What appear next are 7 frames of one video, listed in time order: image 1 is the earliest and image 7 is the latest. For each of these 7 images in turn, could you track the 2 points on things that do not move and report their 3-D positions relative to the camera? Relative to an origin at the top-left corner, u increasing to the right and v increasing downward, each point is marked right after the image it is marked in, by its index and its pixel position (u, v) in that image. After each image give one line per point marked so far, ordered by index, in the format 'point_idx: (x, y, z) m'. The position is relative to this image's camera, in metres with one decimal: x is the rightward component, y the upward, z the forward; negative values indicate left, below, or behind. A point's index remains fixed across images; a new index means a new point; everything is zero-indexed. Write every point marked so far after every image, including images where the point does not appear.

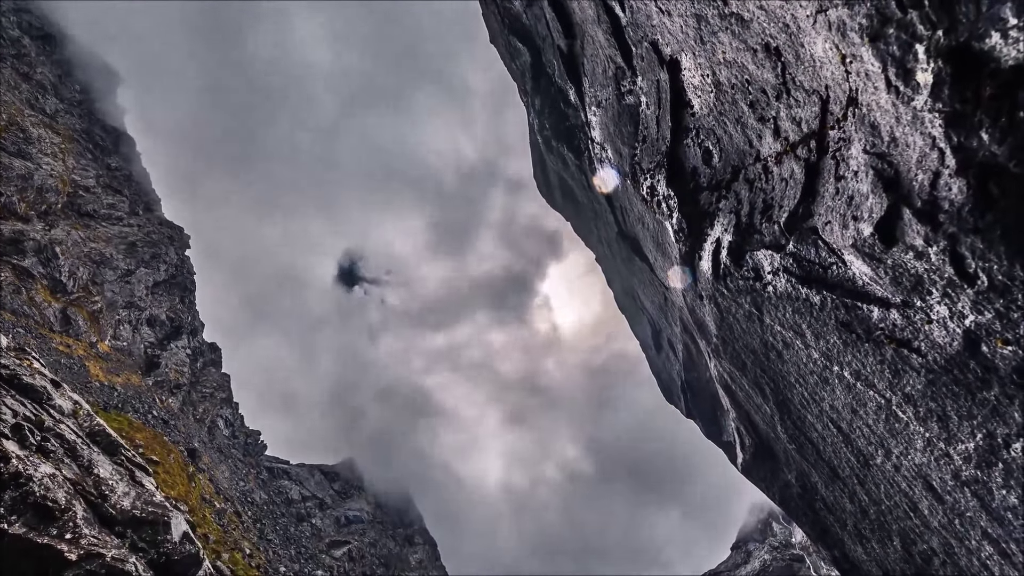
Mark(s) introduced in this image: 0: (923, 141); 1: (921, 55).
0: (+15.6, +5.7, +18.6) m
1: (+14.9, +8.5, +17.7) m
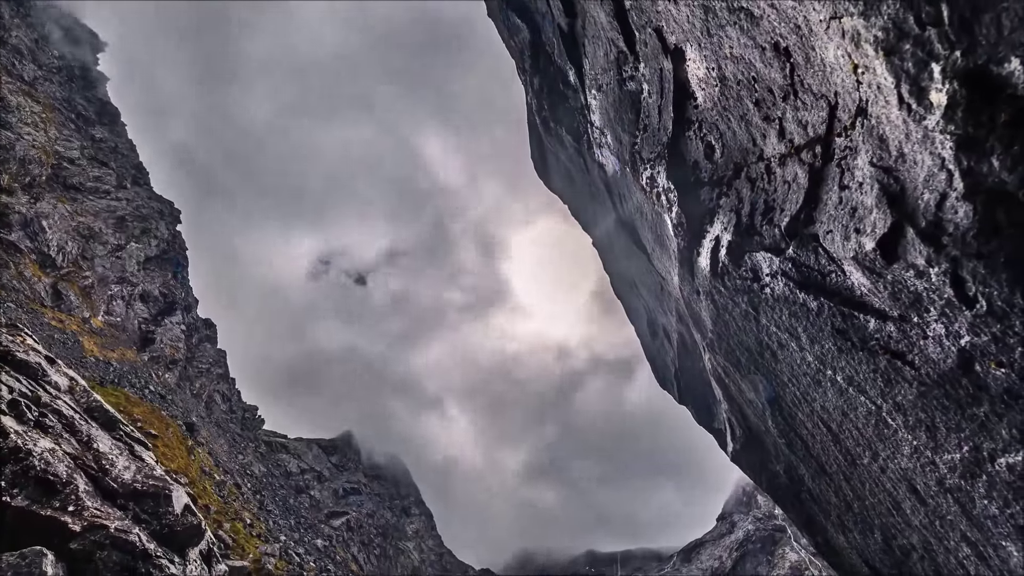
0: (+15.8, +4.8, +18.4) m
1: (+15.1, +7.6, +17.3) m
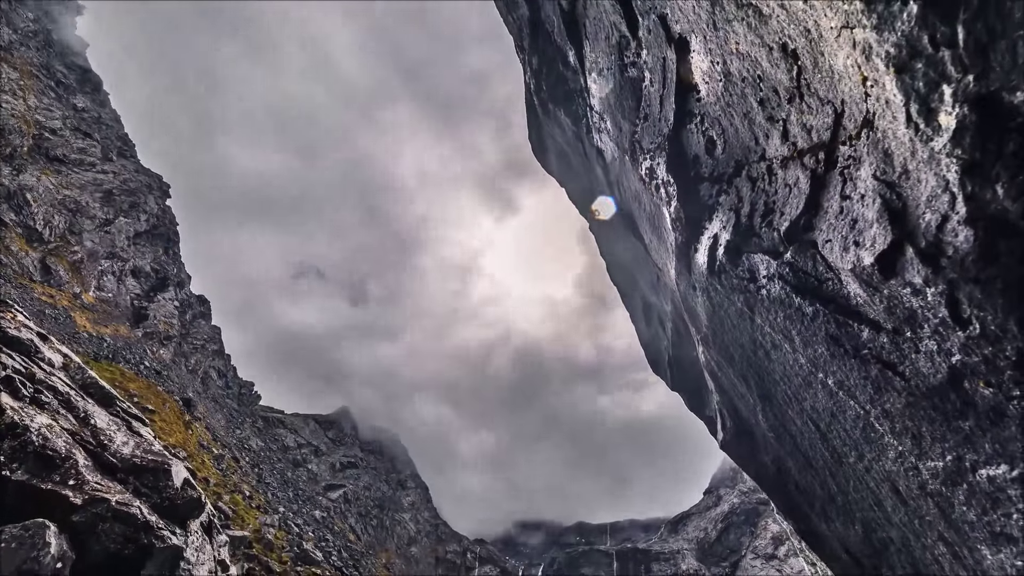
0: (+15.9, +4.0, +18.4) m
1: (+15.2, +6.7, +17.1) m
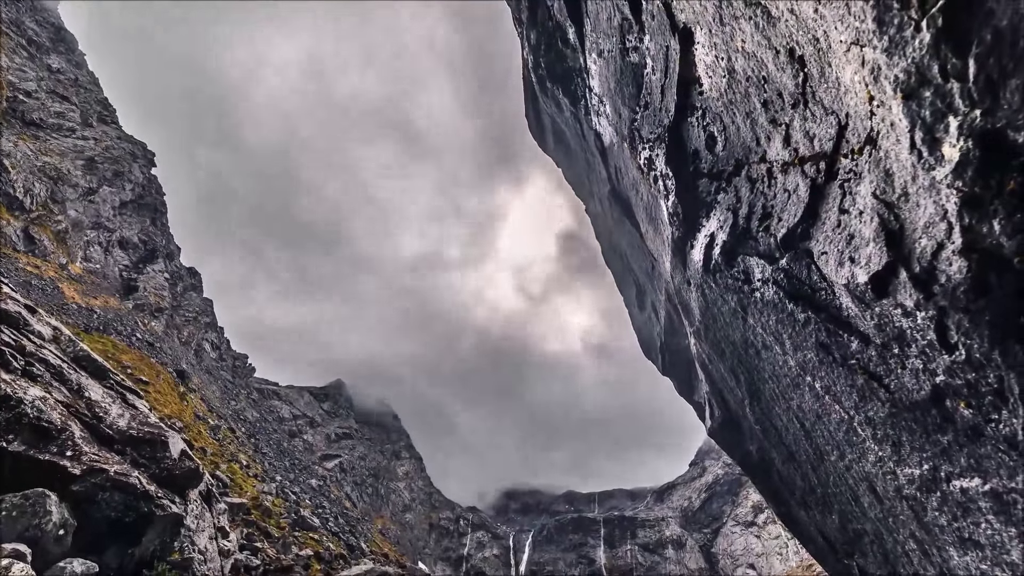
0: (+16.0, +3.0, +18.5) m
1: (+15.4, +5.5, +17.0) m
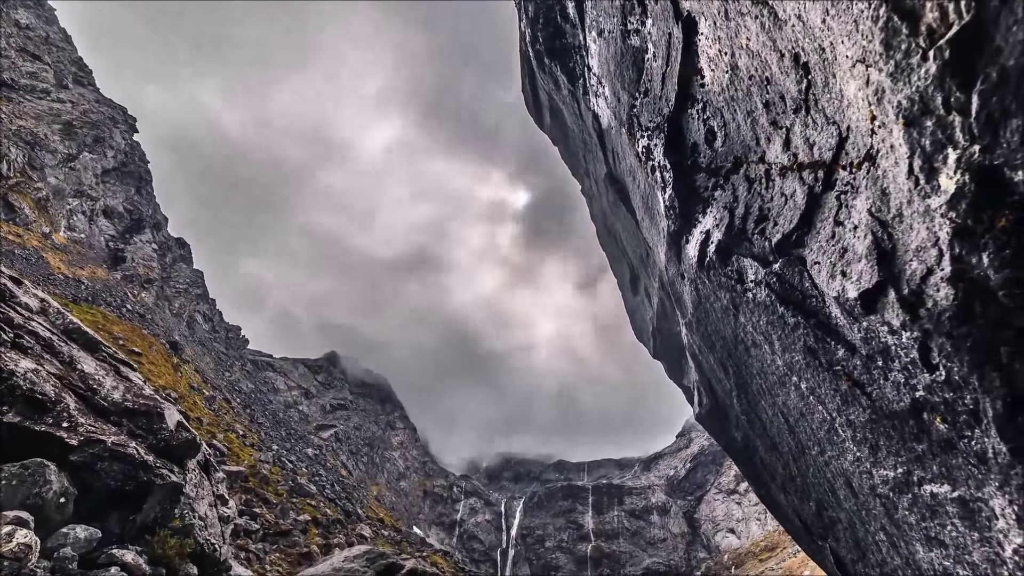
0: (+16.0, +2.0, +18.9) m
1: (+15.4, +4.4, +17.1) m
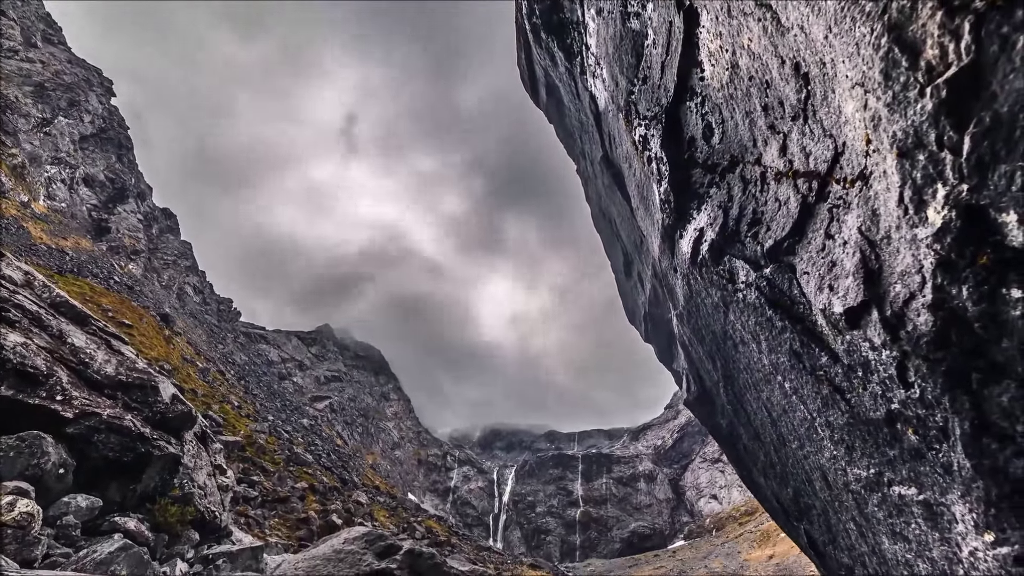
0: (+15.9, +1.0, +19.5) m
1: (+15.4, +3.3, +17.6) m
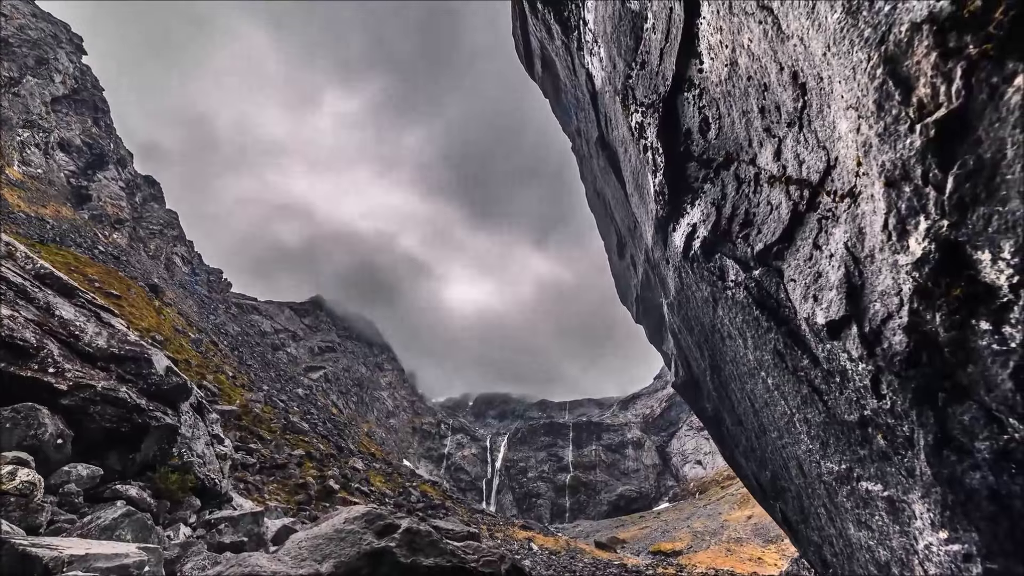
0: (+15.8, 0.0, +20.3) m
1: (+15.3, +2.2, +18.2) m
